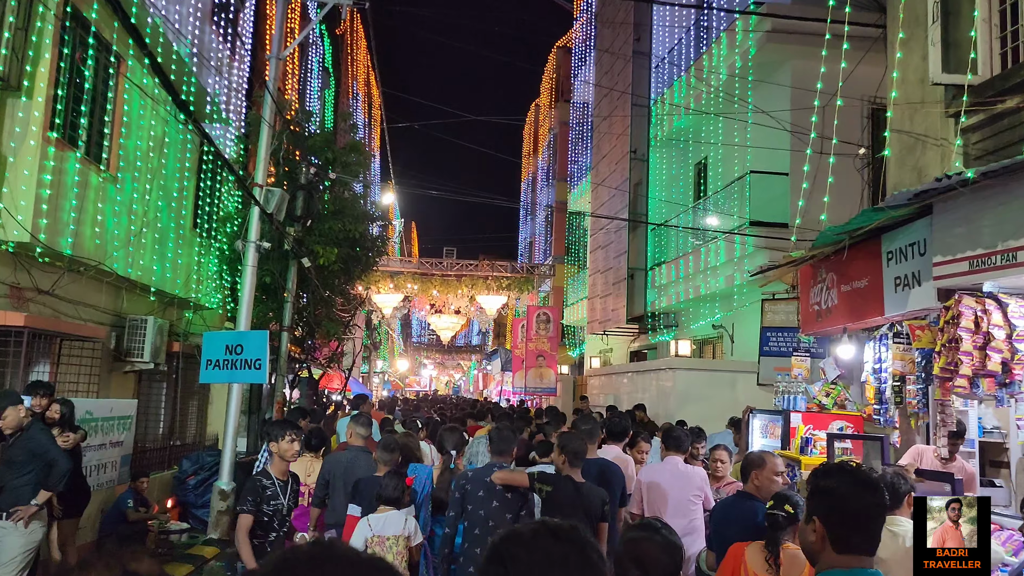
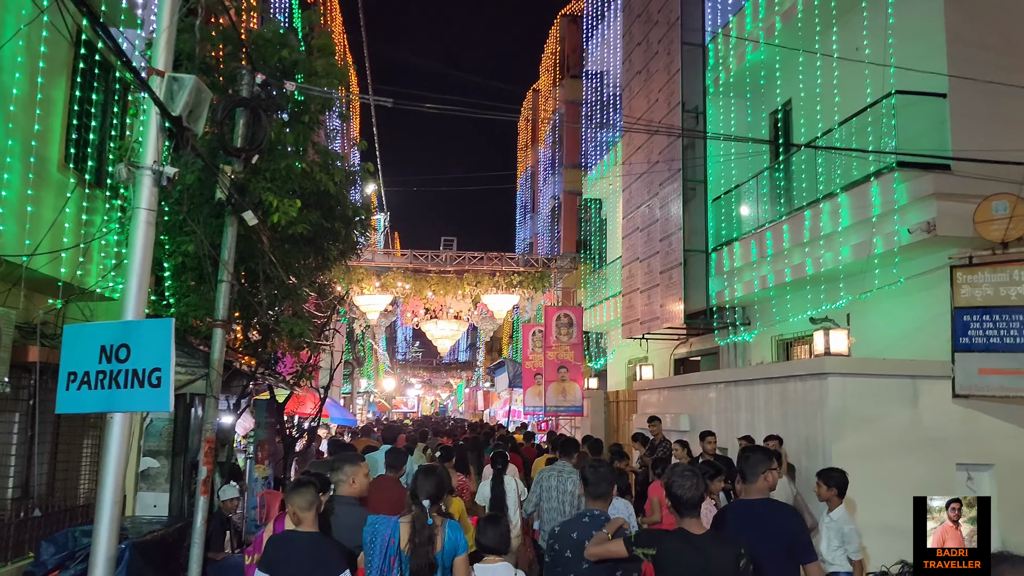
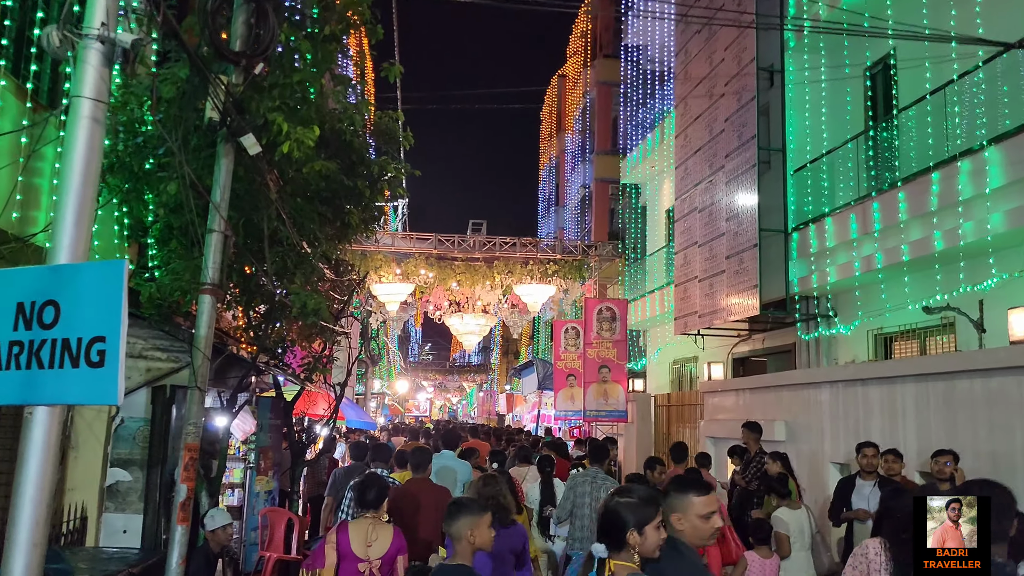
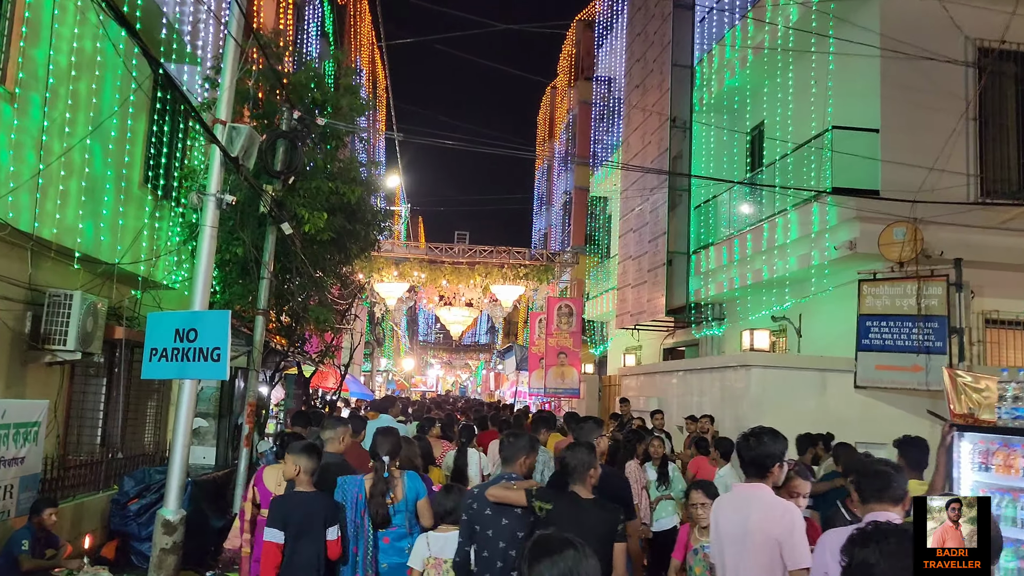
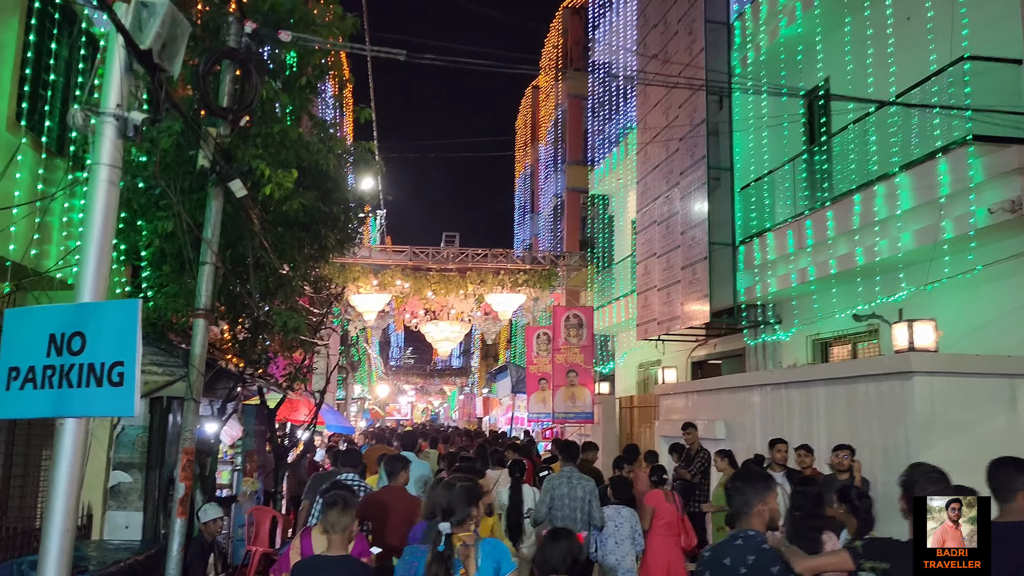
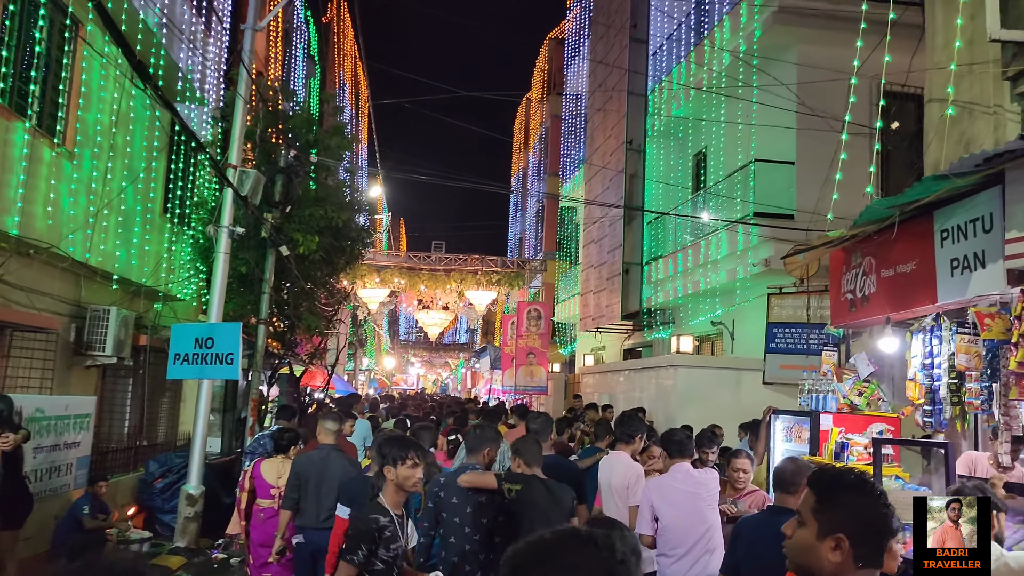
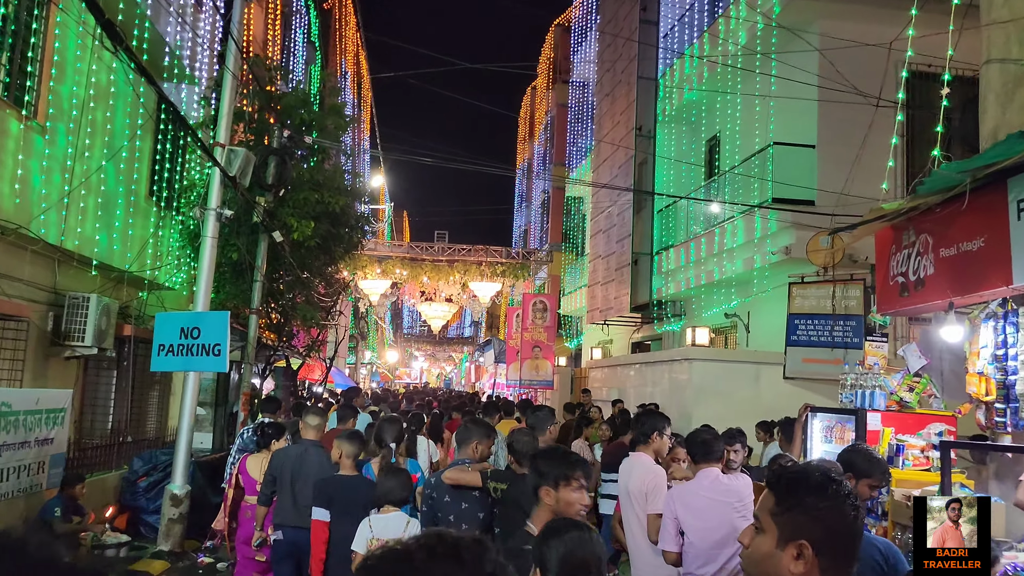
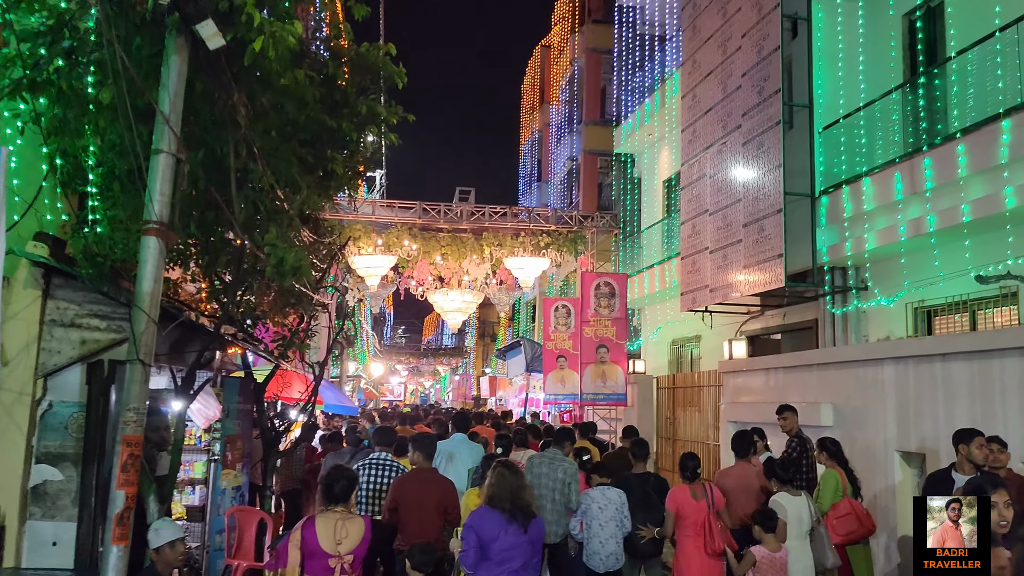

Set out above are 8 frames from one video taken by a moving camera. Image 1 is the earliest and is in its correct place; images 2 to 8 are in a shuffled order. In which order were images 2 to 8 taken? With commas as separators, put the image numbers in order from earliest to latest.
6, 7, 4, 2, 5, 3, 8
